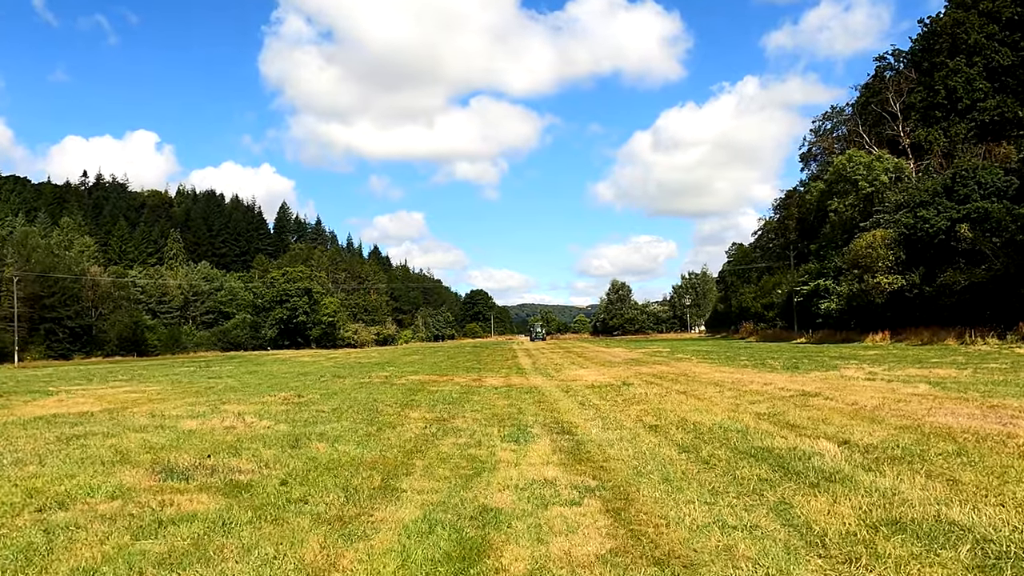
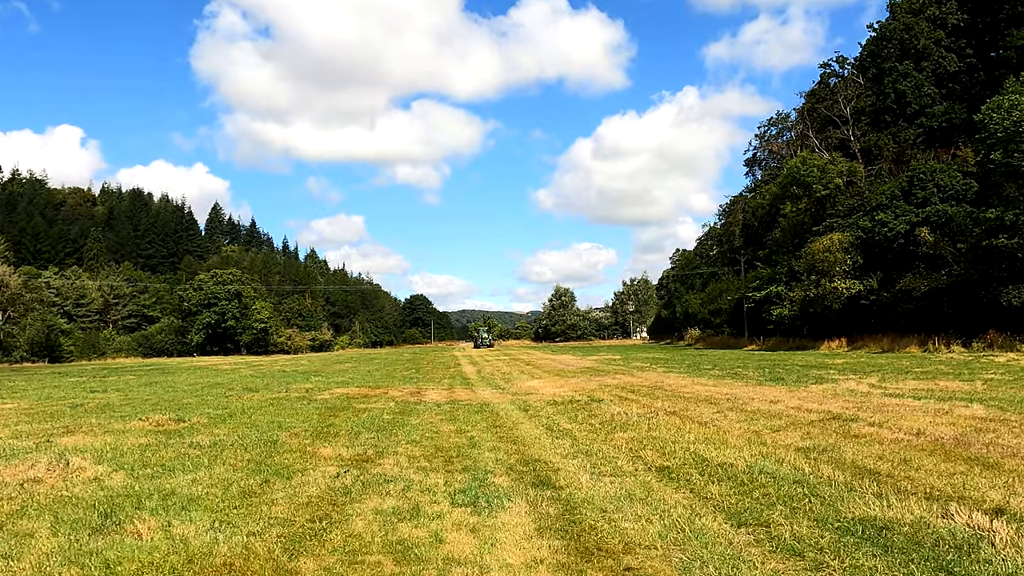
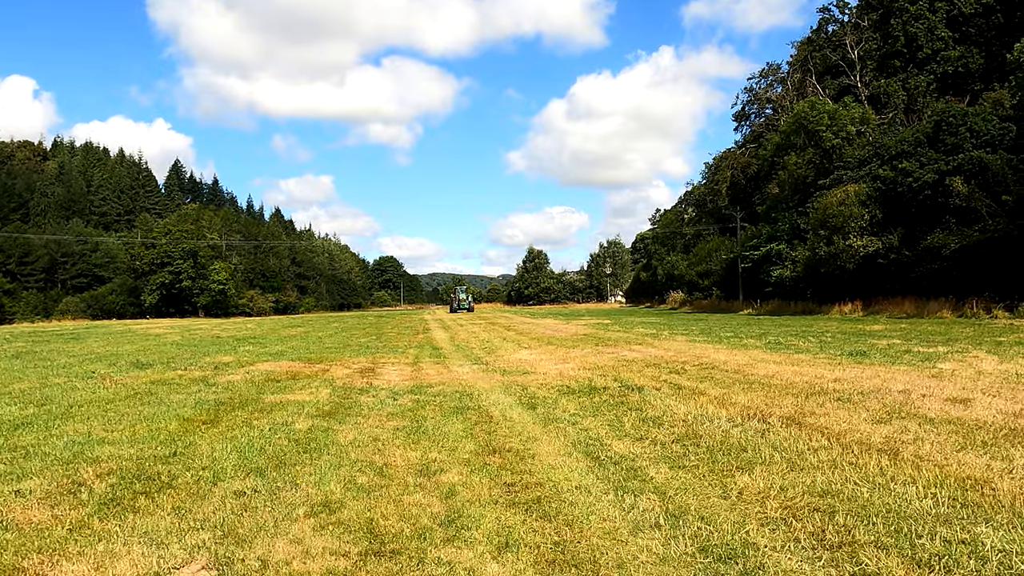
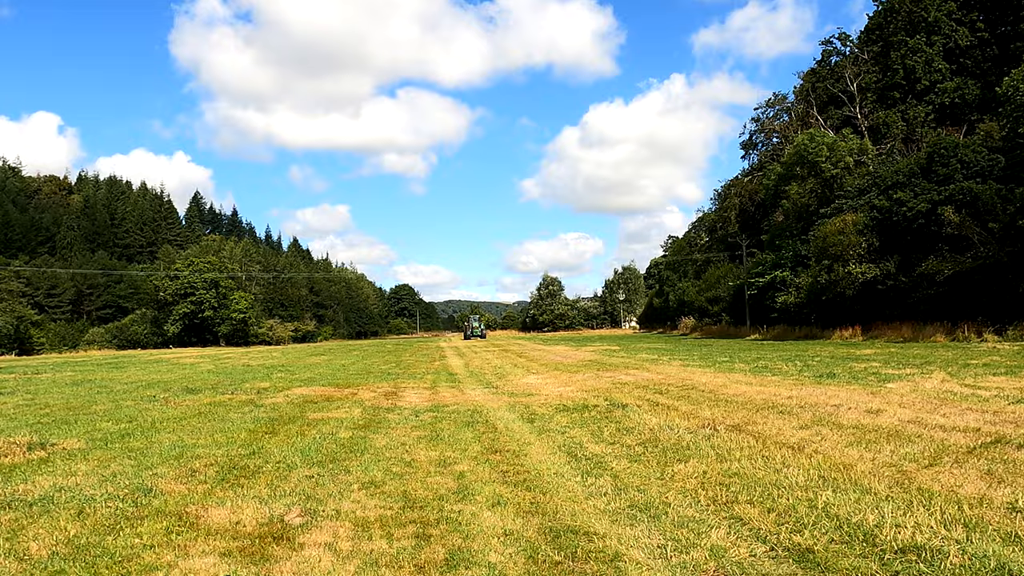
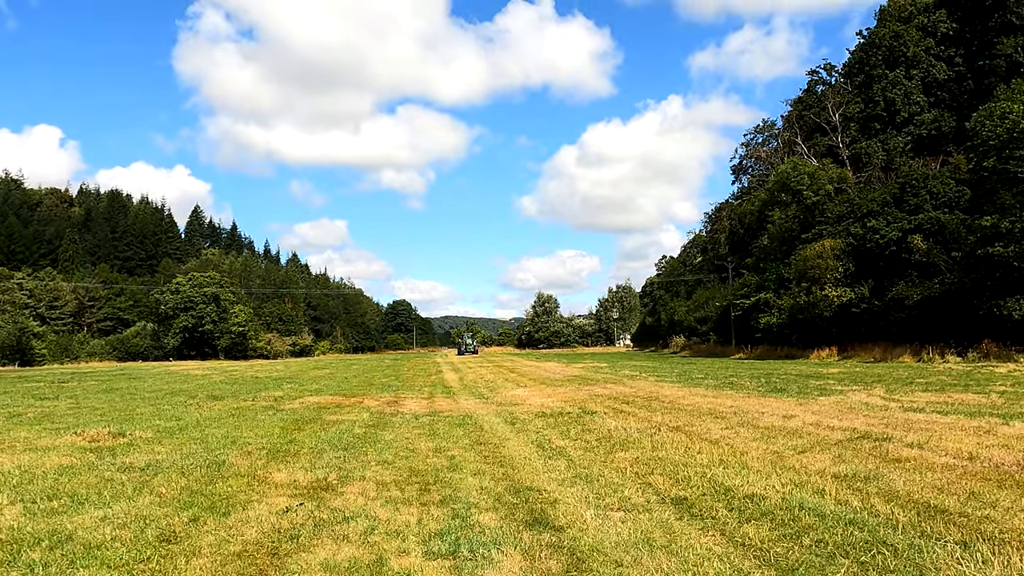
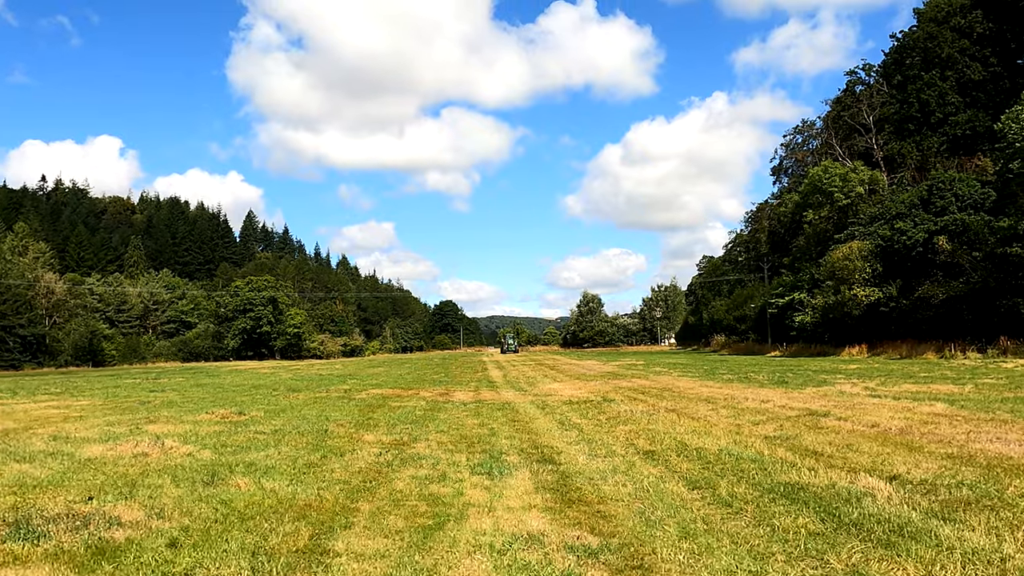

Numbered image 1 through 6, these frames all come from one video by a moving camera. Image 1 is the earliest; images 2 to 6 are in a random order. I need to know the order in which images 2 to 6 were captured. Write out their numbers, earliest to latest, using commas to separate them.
6, 2, 5, 4, 3
